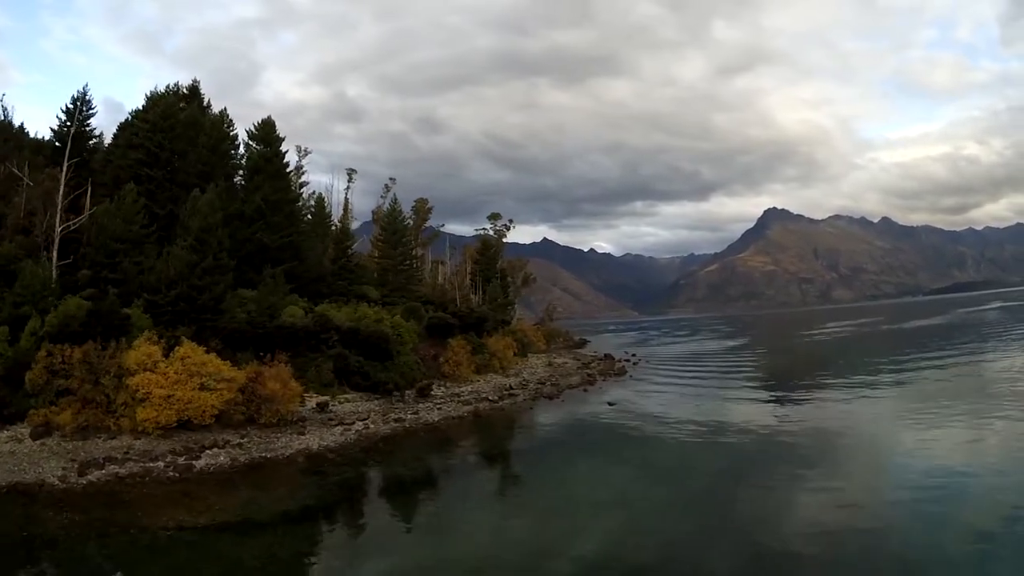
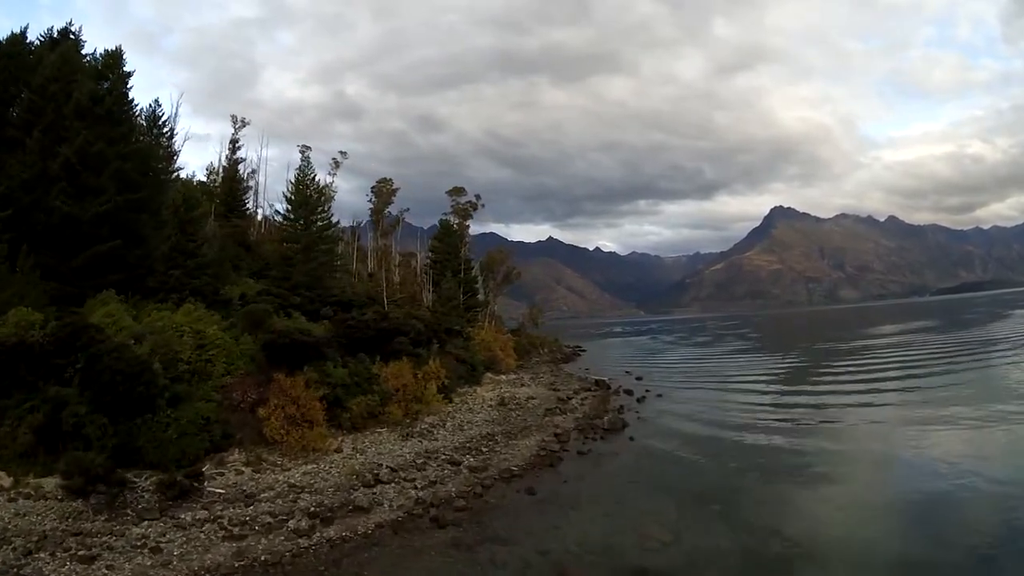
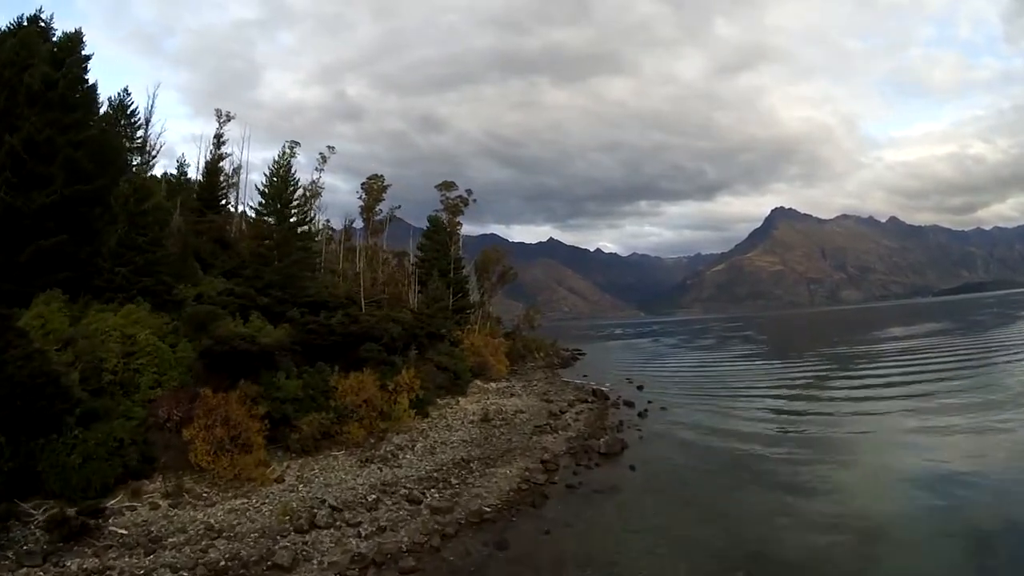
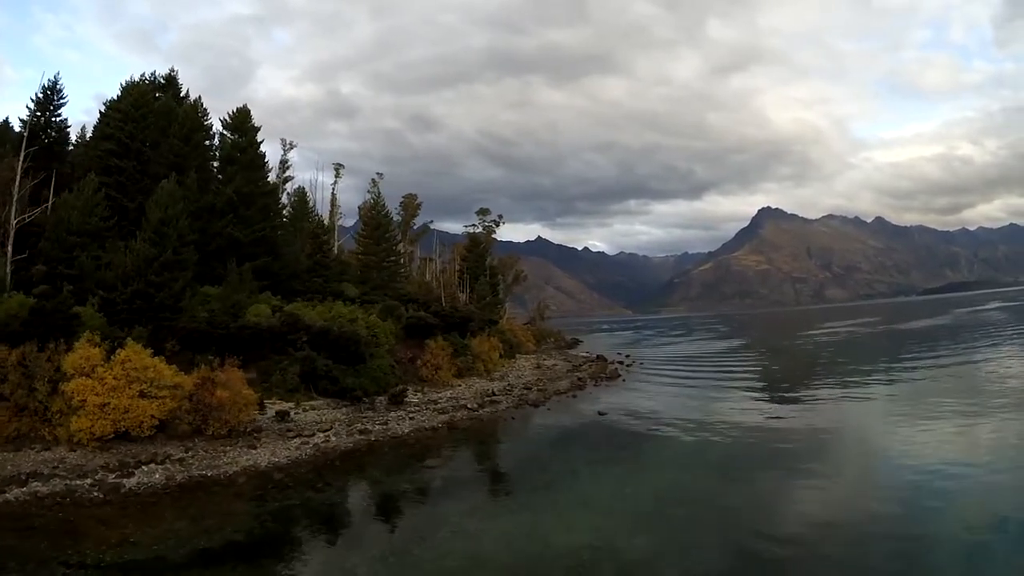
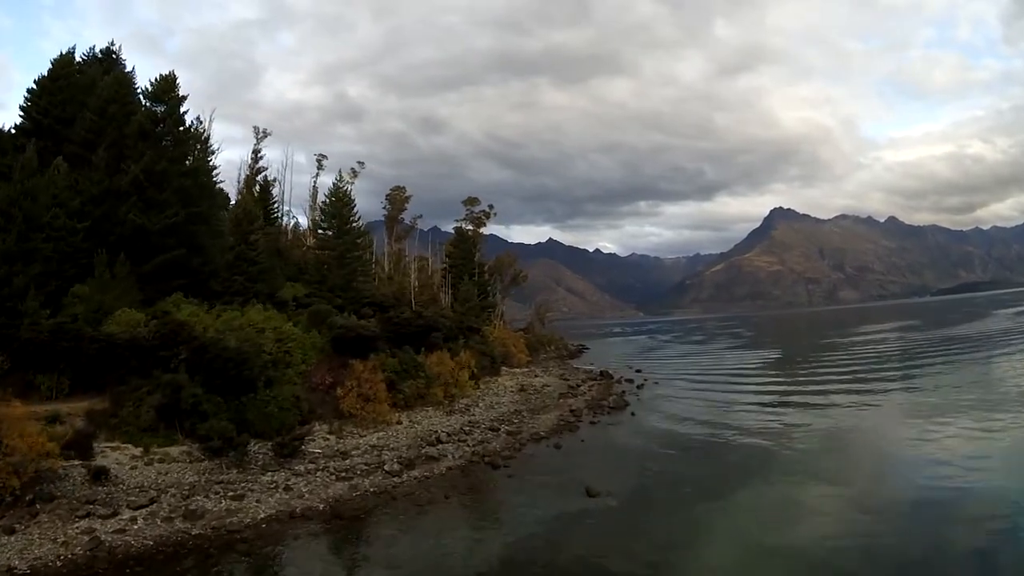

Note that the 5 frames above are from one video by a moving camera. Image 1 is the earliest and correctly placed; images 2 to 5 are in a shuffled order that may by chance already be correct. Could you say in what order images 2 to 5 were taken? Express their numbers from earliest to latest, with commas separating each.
4, 5, 2, 3
